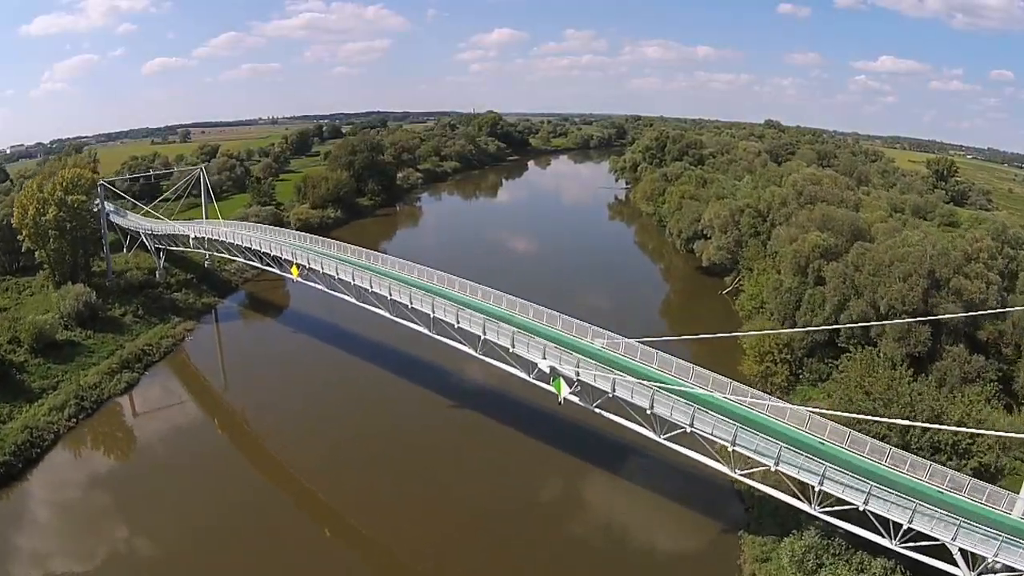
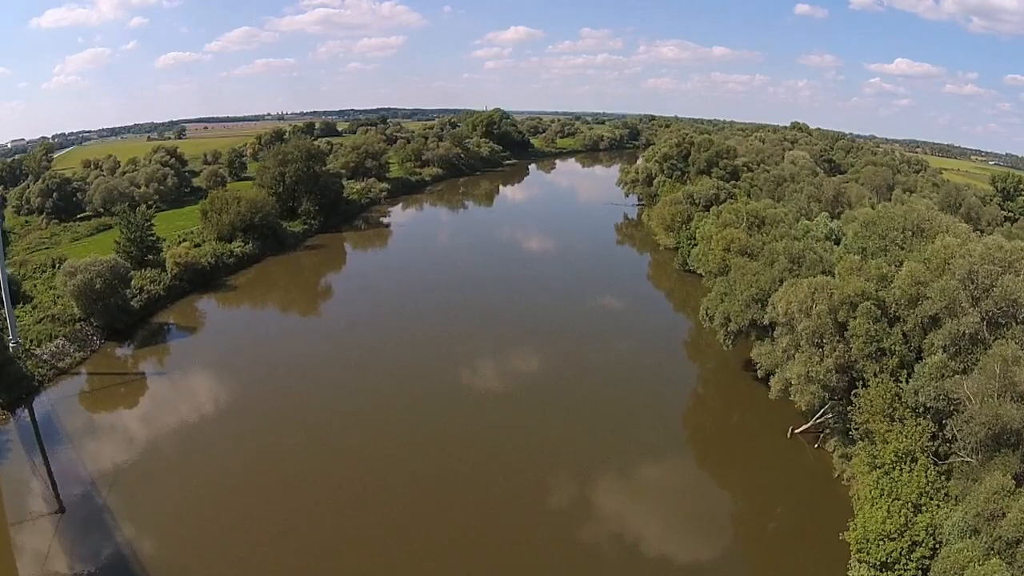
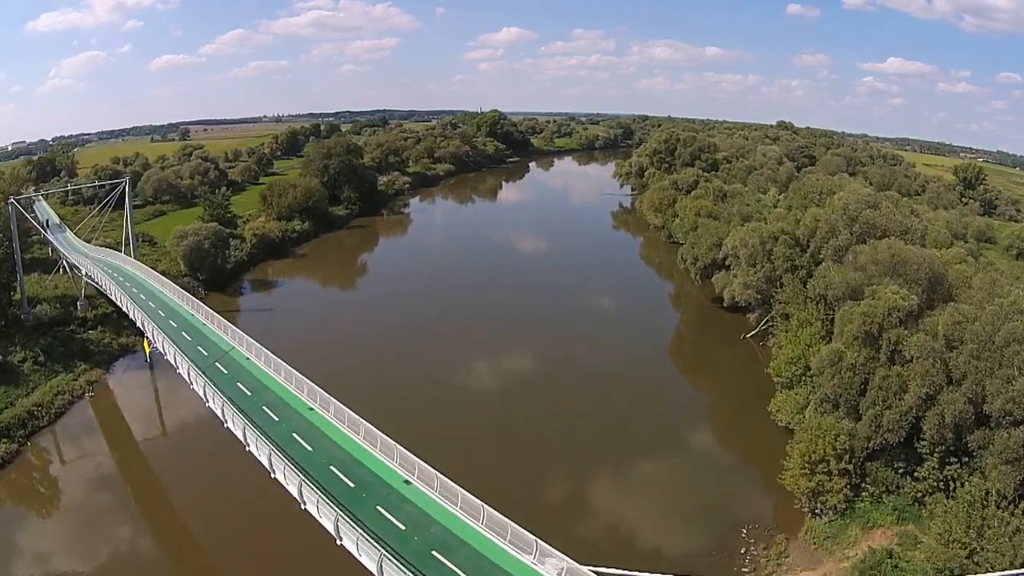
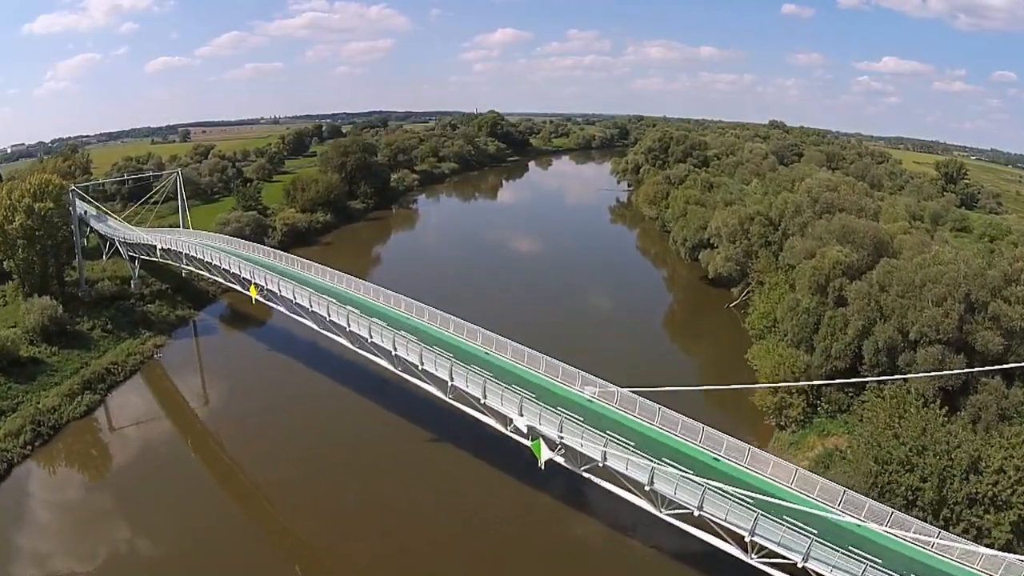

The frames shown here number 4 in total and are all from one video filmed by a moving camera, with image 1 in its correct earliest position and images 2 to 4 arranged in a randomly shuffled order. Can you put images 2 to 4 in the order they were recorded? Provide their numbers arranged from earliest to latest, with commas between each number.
4, 3, 2
